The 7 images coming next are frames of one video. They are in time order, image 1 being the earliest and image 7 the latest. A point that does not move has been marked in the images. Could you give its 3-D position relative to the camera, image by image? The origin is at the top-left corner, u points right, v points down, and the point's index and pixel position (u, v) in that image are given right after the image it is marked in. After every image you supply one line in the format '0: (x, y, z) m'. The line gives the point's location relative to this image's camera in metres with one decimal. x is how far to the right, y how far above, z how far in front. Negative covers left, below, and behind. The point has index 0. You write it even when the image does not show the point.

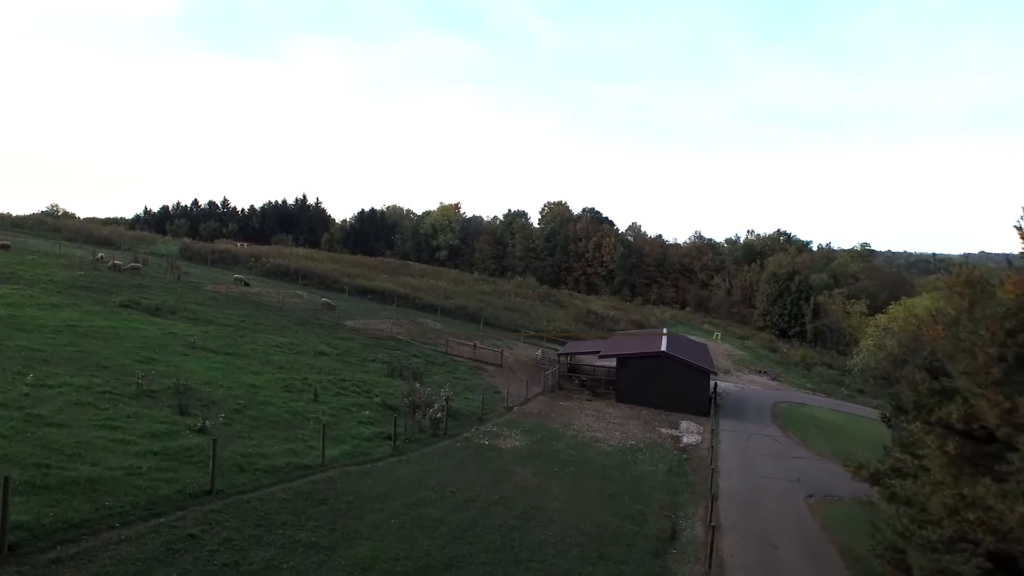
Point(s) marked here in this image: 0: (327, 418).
0: (-4.9, -3.5, +18.3) m
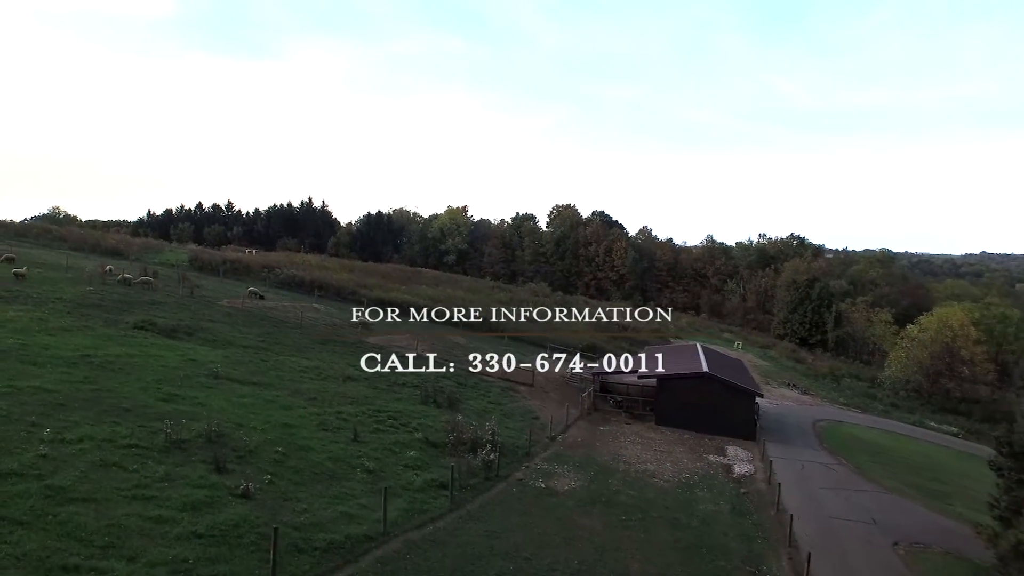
0: (-3.3, -4.2, +16.5) m
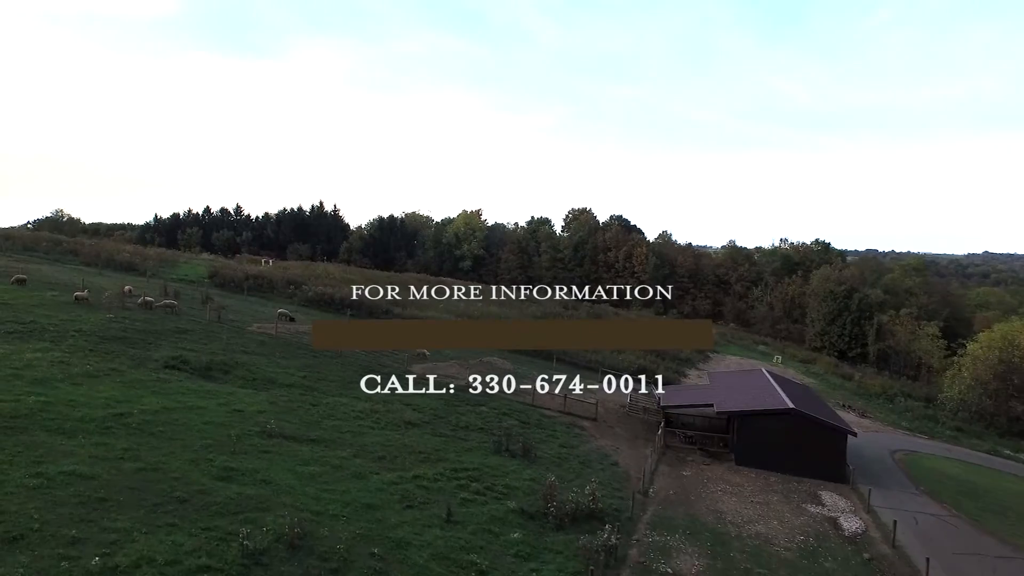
0: (-0.6, -5.3, +13.4) m
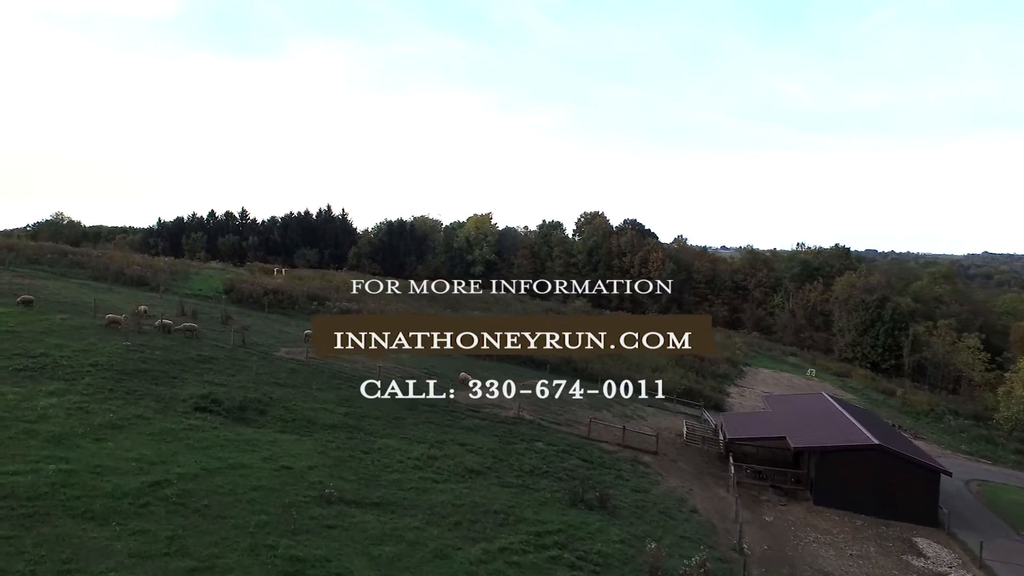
0: (+1.7, -6.2, +10.7) m
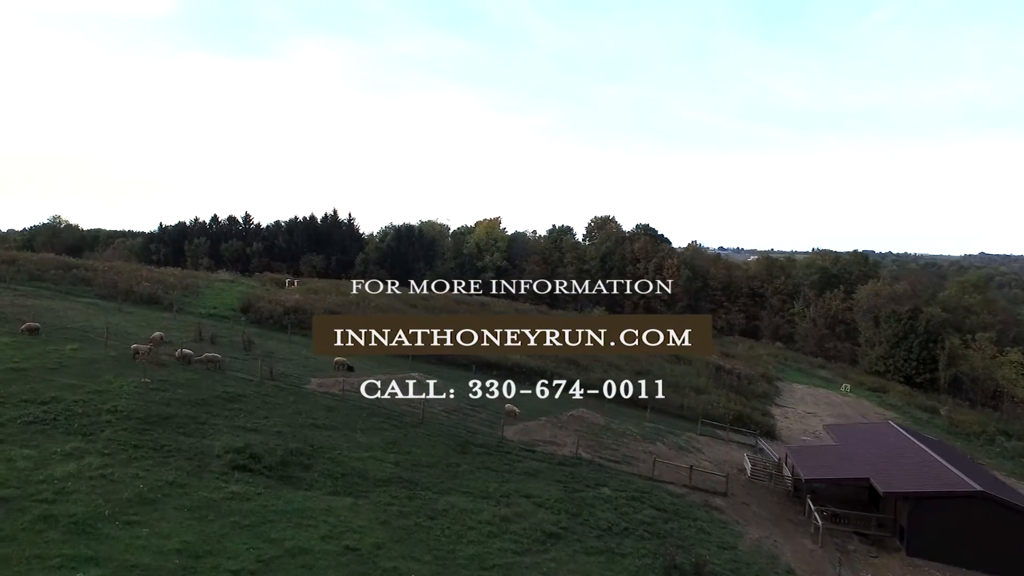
0: (+3.9, -7.1, +8.1) m
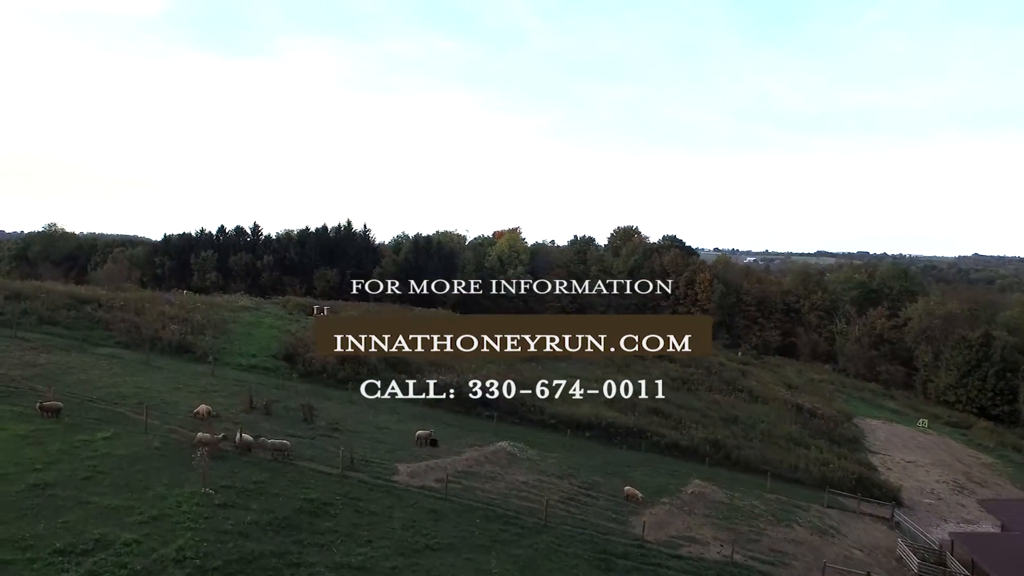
0: (+8.3, -9.1, +3.2) m
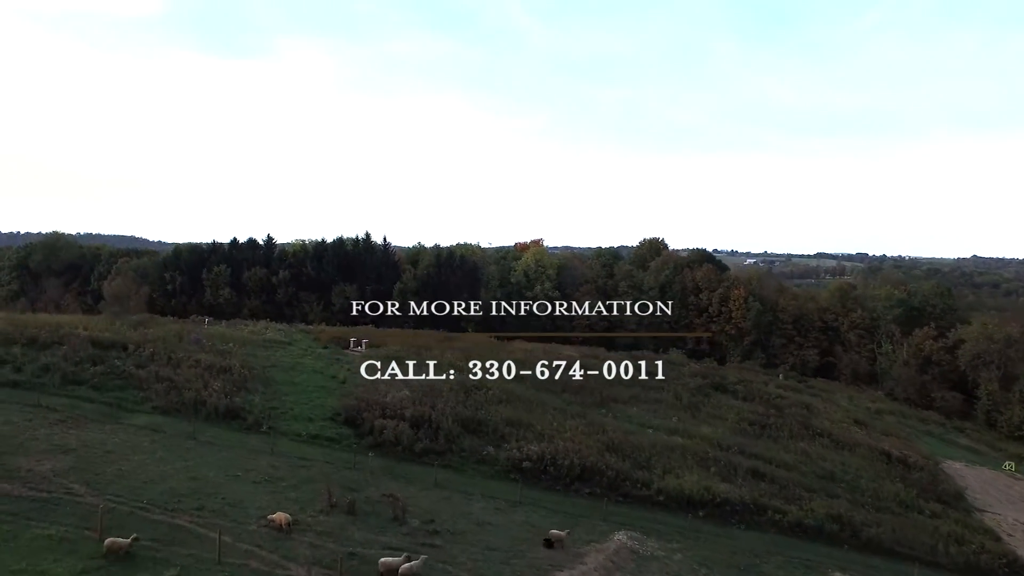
0: (+12.3, -11.2, -0.9) m
